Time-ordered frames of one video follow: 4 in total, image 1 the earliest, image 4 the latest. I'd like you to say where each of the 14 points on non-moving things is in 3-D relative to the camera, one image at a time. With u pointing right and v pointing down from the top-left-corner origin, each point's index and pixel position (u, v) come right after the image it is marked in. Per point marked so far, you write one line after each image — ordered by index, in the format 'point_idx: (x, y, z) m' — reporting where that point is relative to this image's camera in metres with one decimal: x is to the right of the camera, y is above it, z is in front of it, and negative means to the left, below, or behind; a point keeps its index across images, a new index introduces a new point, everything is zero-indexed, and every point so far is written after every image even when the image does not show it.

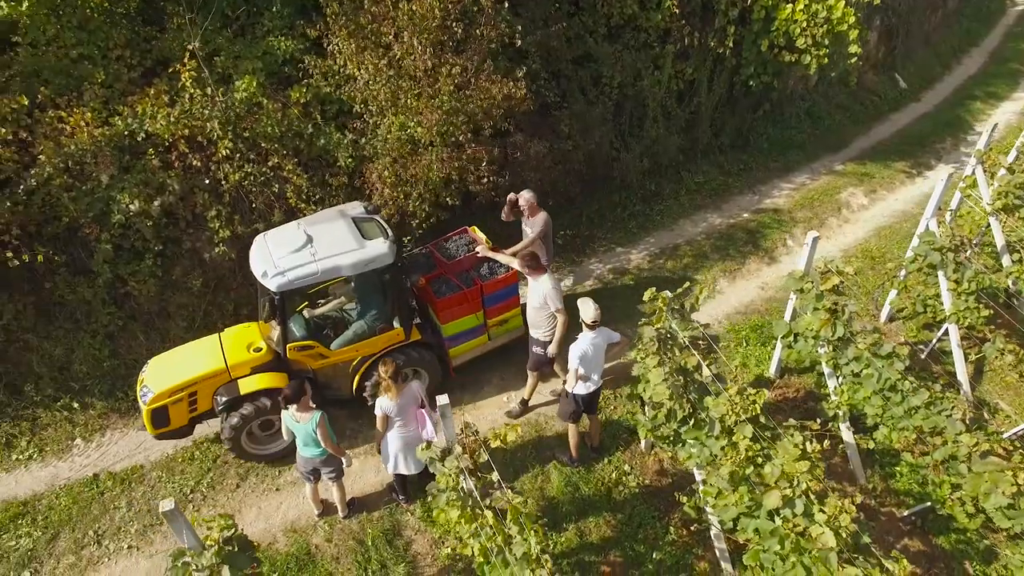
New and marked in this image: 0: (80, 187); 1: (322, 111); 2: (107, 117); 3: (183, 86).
0: (-3.4, +0.8, +7.5) m
1: (-1.7, +1.5, +8.3) m
2: (-3.3, +1.4, +7.7) m
3: (-2.7, +1.7, +8.0) m
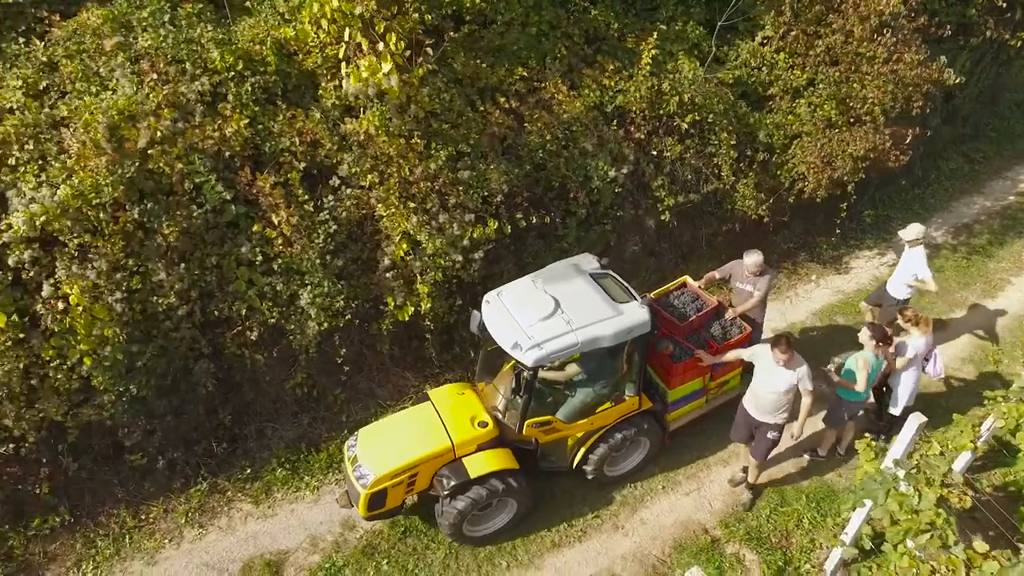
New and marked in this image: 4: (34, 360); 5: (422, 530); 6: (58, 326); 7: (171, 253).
0: (+0.4, +1.1, +8.0) m
1: (+2.1, +1.9, +8.9) m
2: (+0.5, +1.7, +8.2) m
3: (+1.0, +2.0, +8.5) m
4: (-3.1, -0.5, +6.1) m
5: (-0.6, -1.7, +6.8) m
6: (-2.9, -0.2, +6.0) m
7: (-2.3, +0.2, +6.3) m
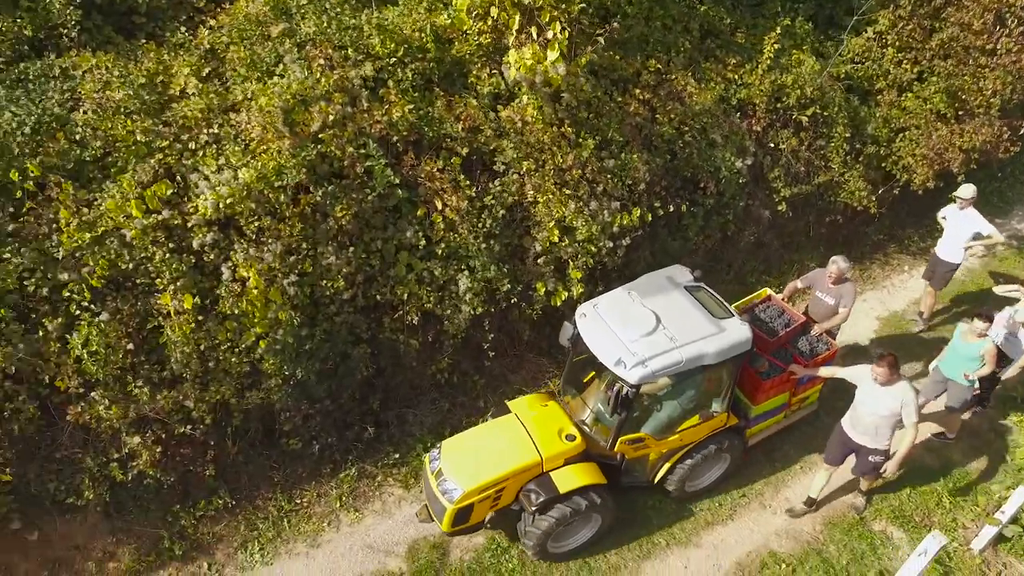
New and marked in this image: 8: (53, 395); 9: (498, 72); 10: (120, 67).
0: (+1.6, +1.2, +8.1) m
1: (+3.2, +1.9, +9.1) m
2: (+1.6, +1.8, +8.4) m
3: (+2.1, +2.1, +8.7) m
4: (-2.0, -0.3, +6.2) m
5: (+0.5, -1.6, +6.9) m
6: (-1.8, -0.1, +6.1) m
7: (-1.1, +0.3, +6.4) m
8: (-2.9, -0.7, +6.0) m
9: (-0.1, +1.7, +7.3) m
10: (-2.7, +1.5, +6.5) m
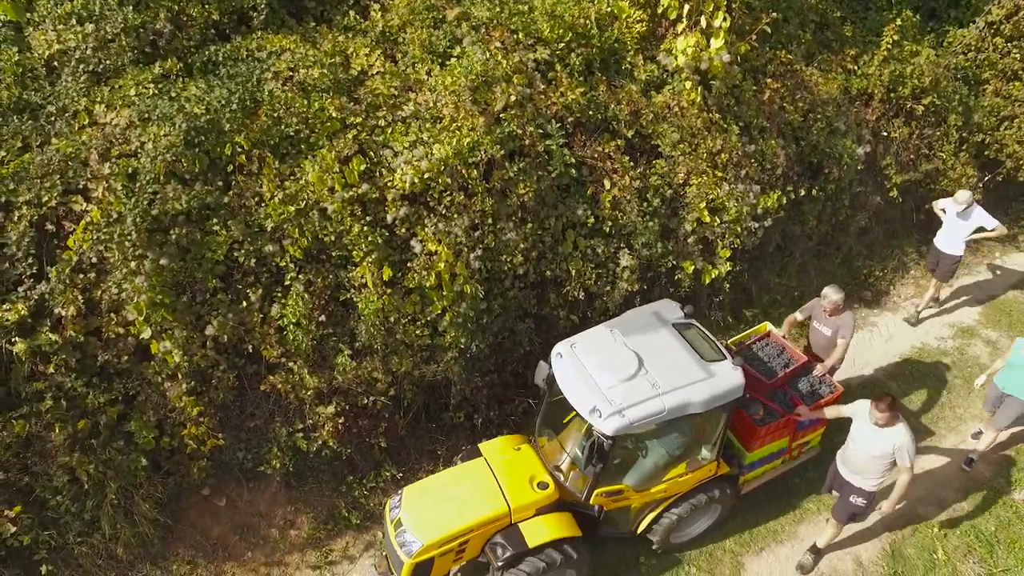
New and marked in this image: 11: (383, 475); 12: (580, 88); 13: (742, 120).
0: (+2.7, +1.4, +8.4) m
1: (+4.4, +2.1, +9.4) m
2: (+2.8, +2.0, +8.7) m
3: (+3.3, +2.3, +9.0) m
4: (-0.8, -0.2, +6.4) m
5: (+1.7, -1.4, +7.1) m
6: (-0.6, 0.0, +6.3) m
7: (+0.1, +0.5, +6.6) m
8: (-1.7, -0.5, +6.2) m
9: (+1.1, +1.8, +7.6) m
10: (-1.5, +1.7, +6.7) m
11: (-0.9, -1.4, +6.9) m
12: (+0.5, +1.5, +7.0) m
13: (+1.9, +1.4, +7.7) m
